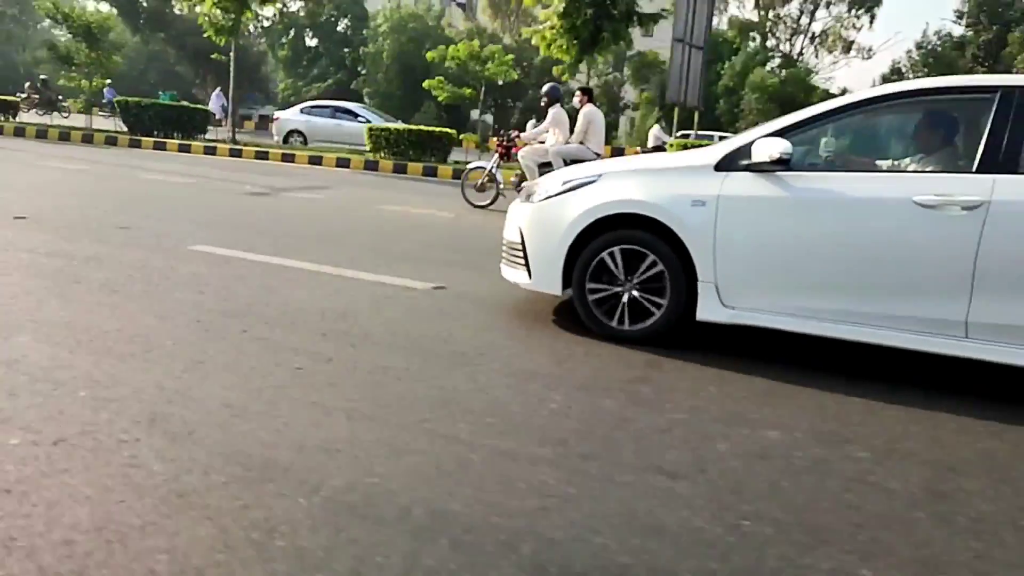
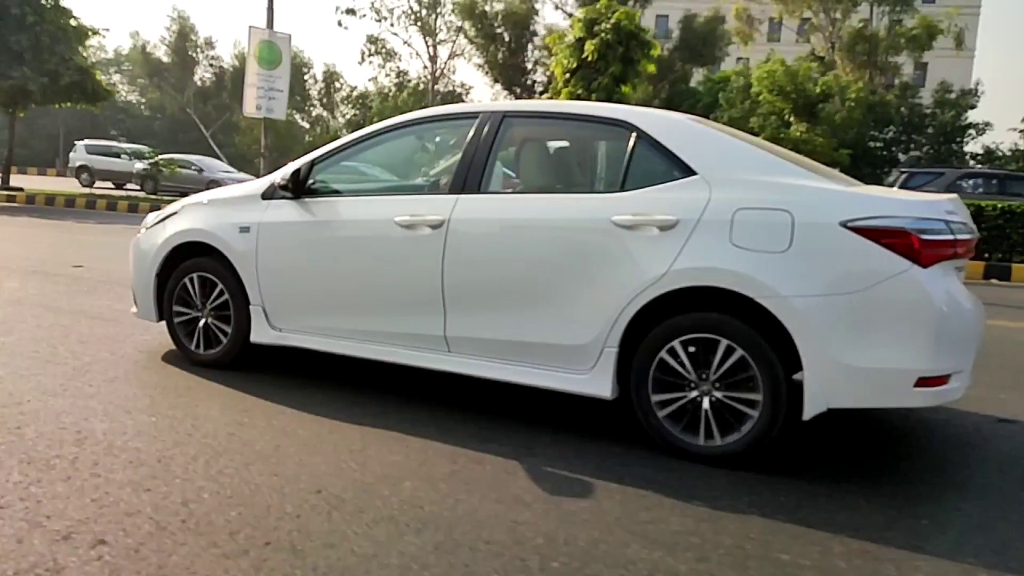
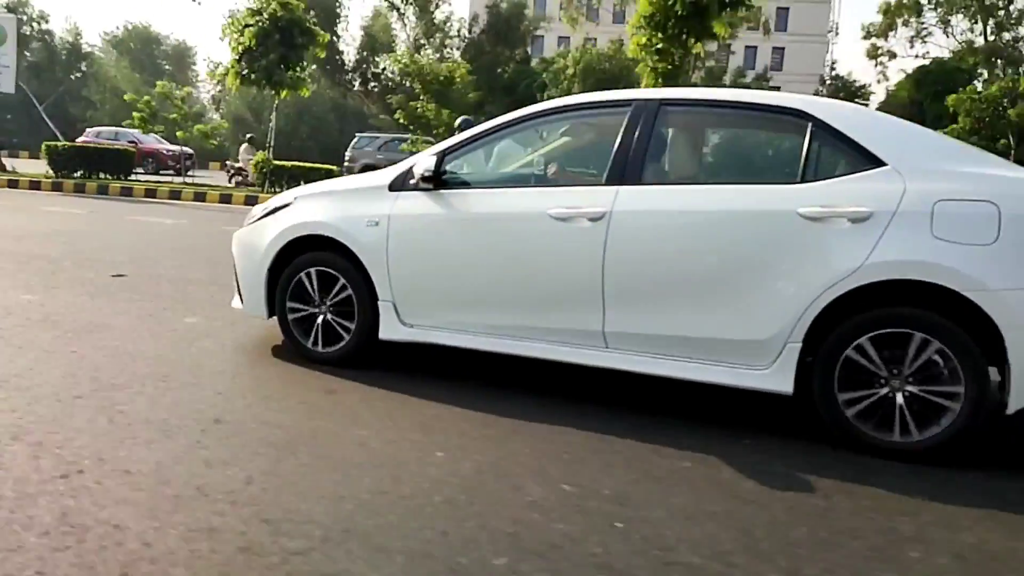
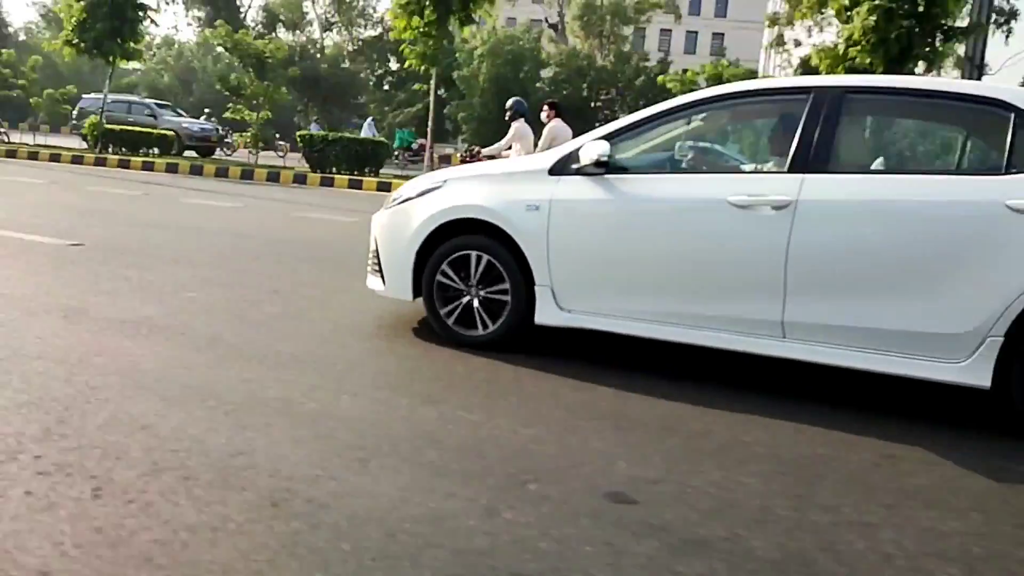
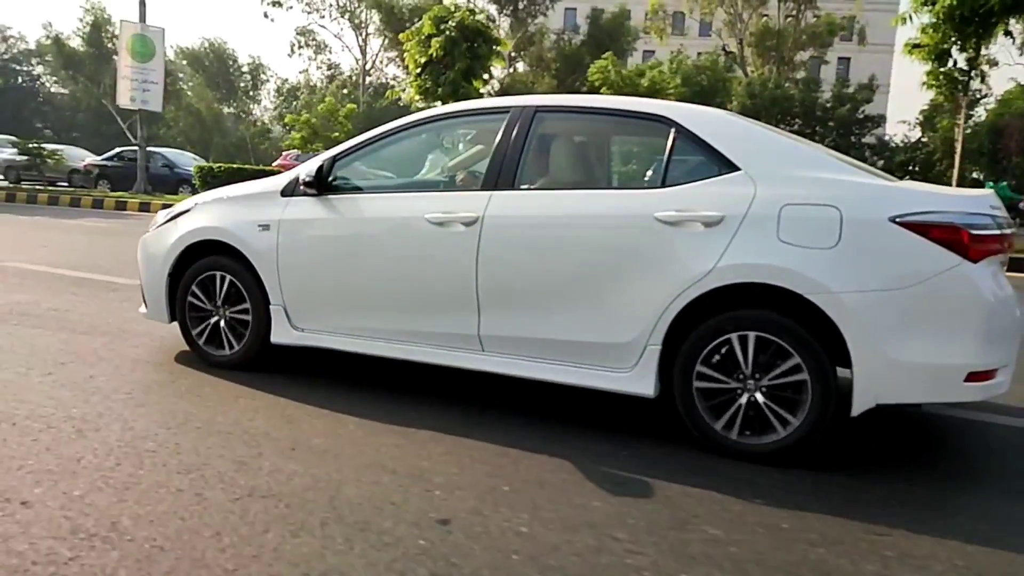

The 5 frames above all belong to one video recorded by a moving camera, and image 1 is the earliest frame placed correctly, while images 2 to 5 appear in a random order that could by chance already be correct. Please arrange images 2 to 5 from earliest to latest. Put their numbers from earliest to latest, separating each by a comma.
4, 3, 5, 2
